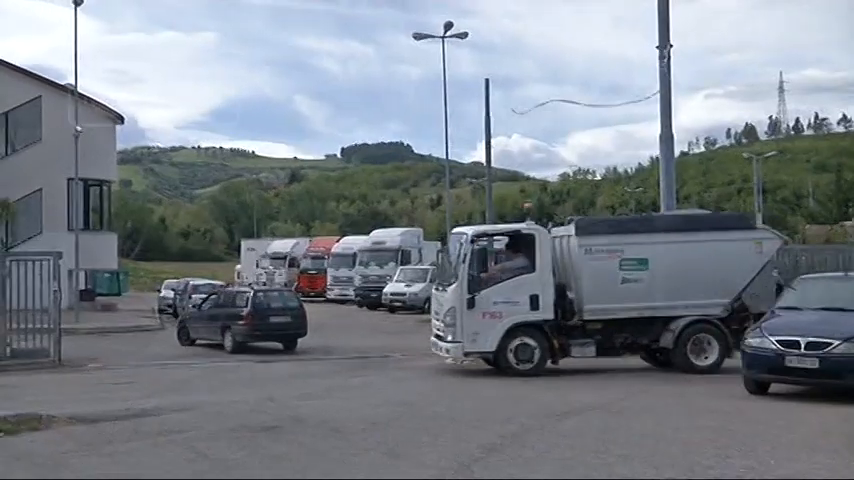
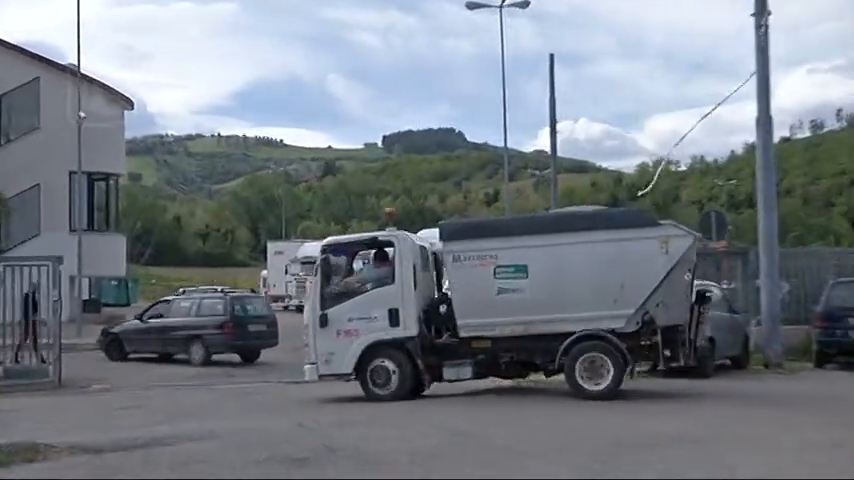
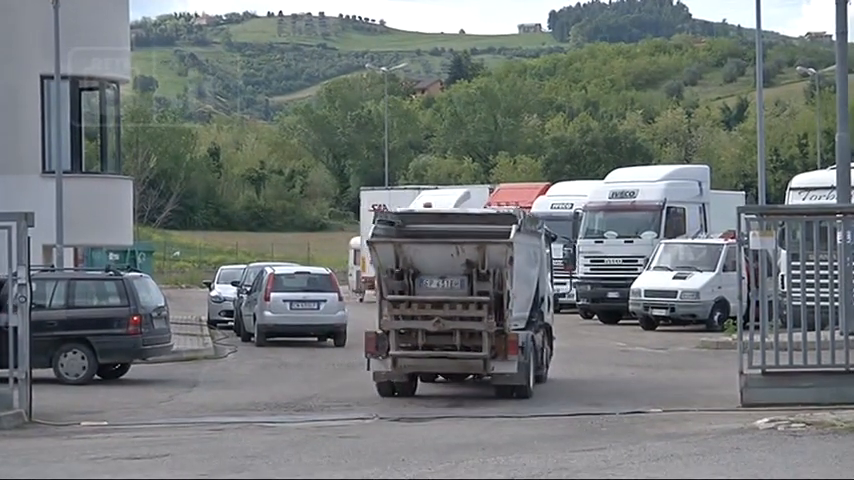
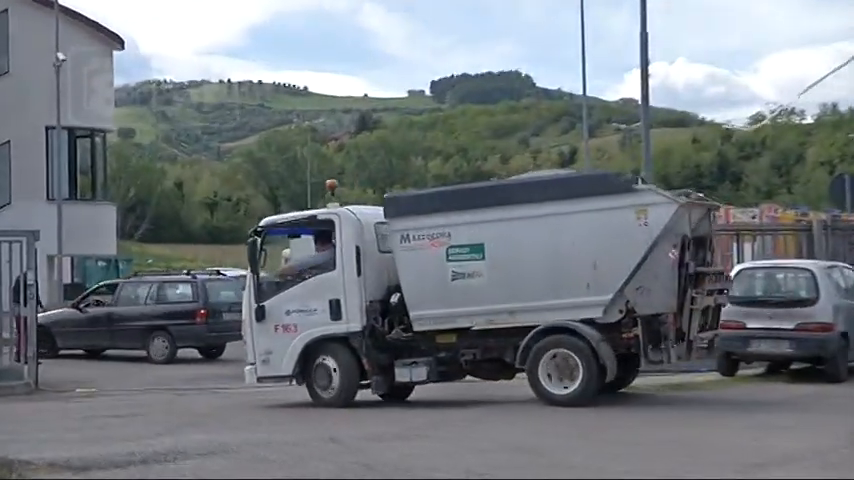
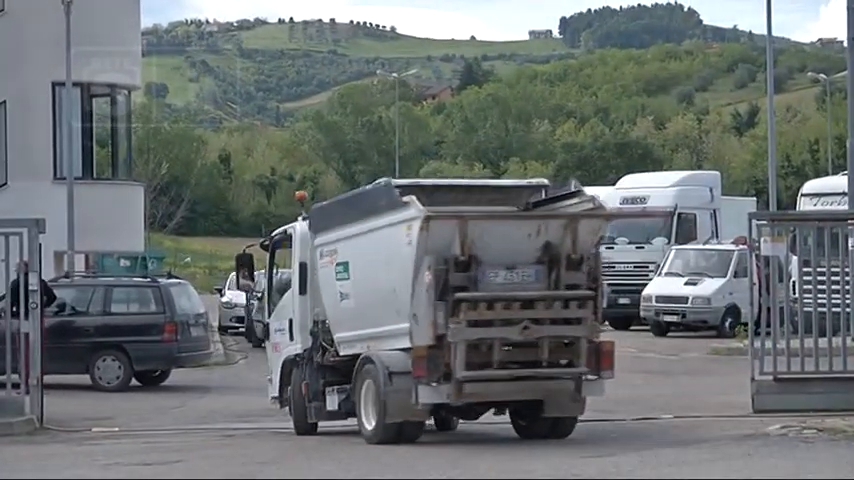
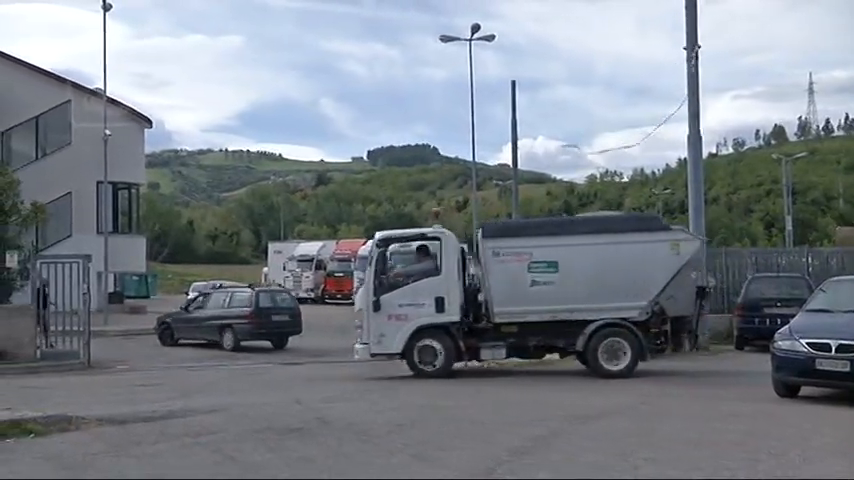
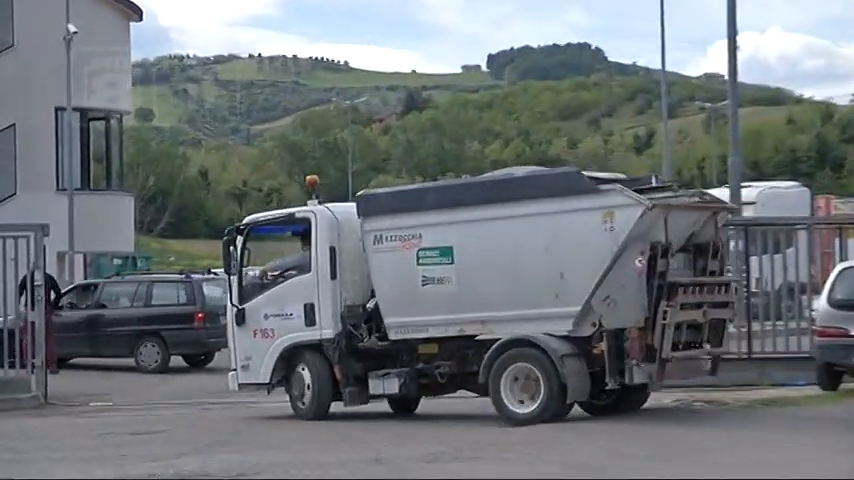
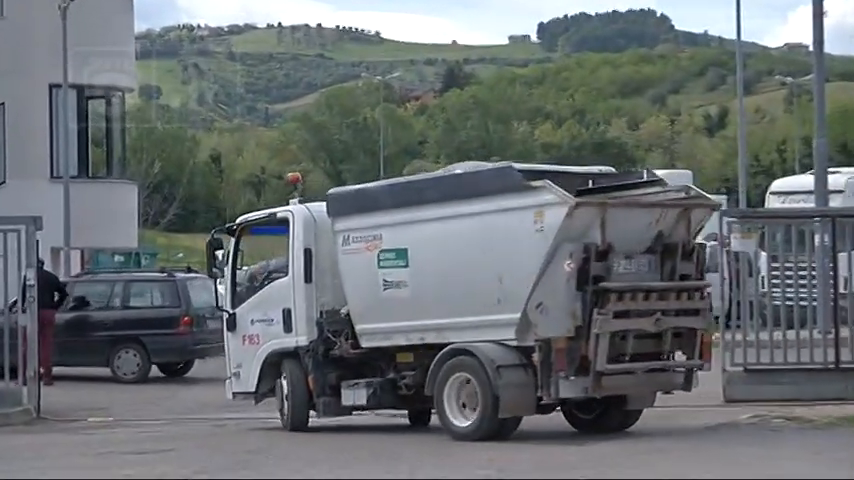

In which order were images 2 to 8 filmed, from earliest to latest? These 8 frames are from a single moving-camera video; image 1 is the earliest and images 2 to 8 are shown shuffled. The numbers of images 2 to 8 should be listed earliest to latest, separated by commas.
6, 2, 4, 7, 8, 5, 3
